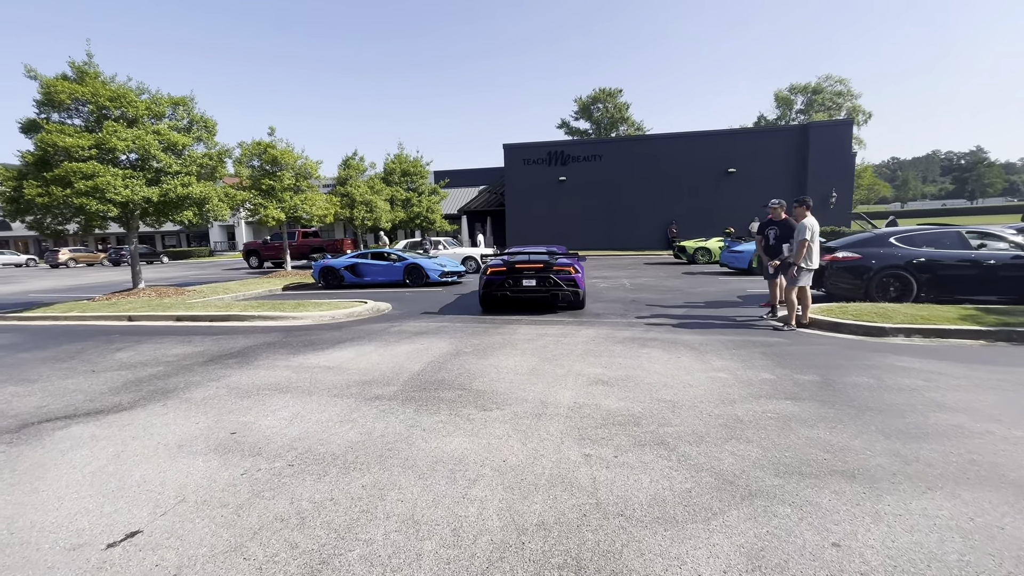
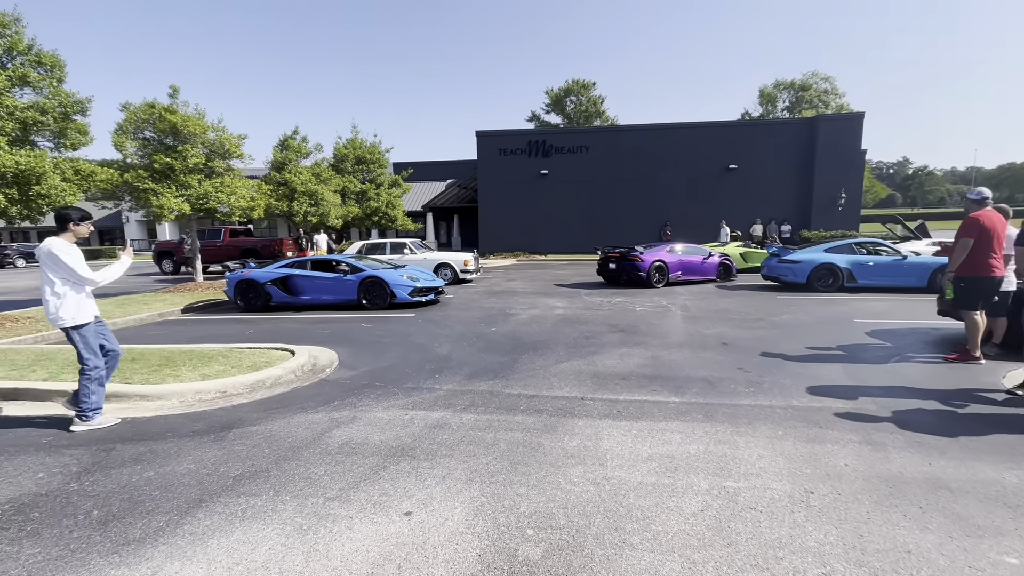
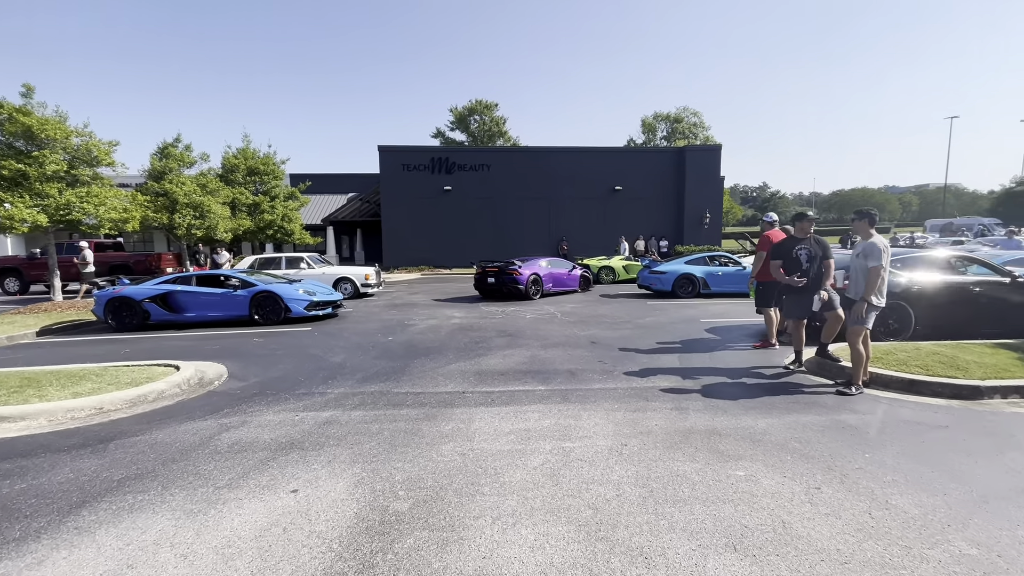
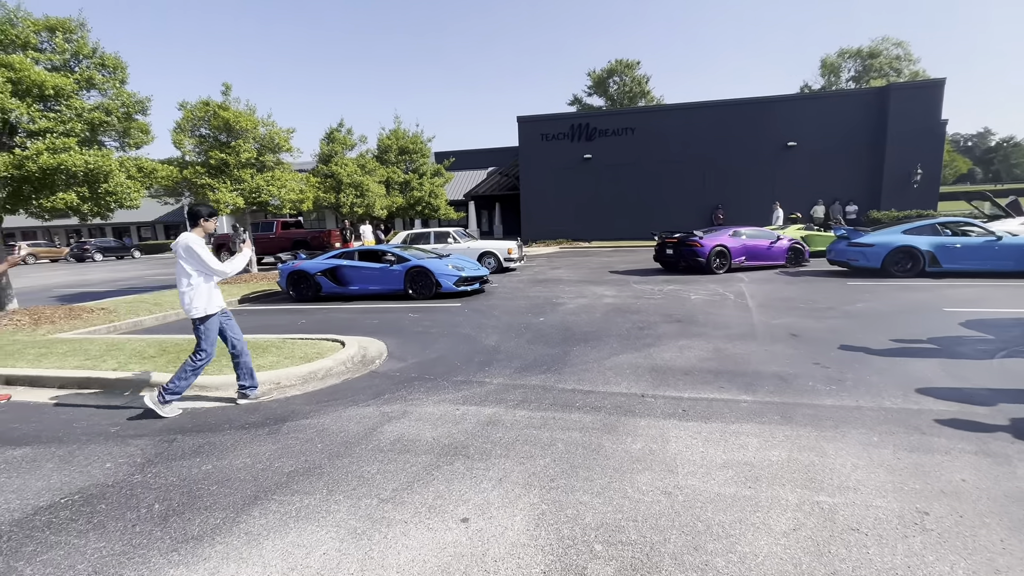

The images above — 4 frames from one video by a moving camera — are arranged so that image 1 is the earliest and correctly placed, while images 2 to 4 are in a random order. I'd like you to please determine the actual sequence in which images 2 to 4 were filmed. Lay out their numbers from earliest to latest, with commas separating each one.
3, 2, 4
